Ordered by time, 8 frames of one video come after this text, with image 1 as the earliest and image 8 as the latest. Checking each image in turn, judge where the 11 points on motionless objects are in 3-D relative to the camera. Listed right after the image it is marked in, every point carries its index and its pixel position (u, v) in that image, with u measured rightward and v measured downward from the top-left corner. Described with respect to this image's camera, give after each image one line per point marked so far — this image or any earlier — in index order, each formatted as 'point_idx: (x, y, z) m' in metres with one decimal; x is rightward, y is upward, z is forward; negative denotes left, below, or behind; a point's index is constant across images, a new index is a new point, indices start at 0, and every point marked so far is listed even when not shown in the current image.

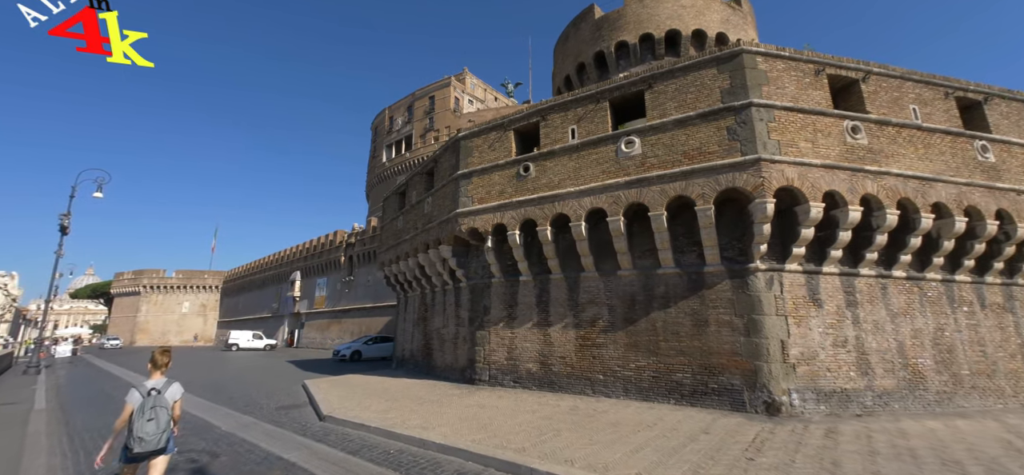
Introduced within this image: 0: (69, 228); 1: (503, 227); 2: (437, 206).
0: (-20.5, +0.3, +19.7) m
1: (-0.3, +0.3, +10.8) m
2: (-2.3, +1.0, +12.9) m
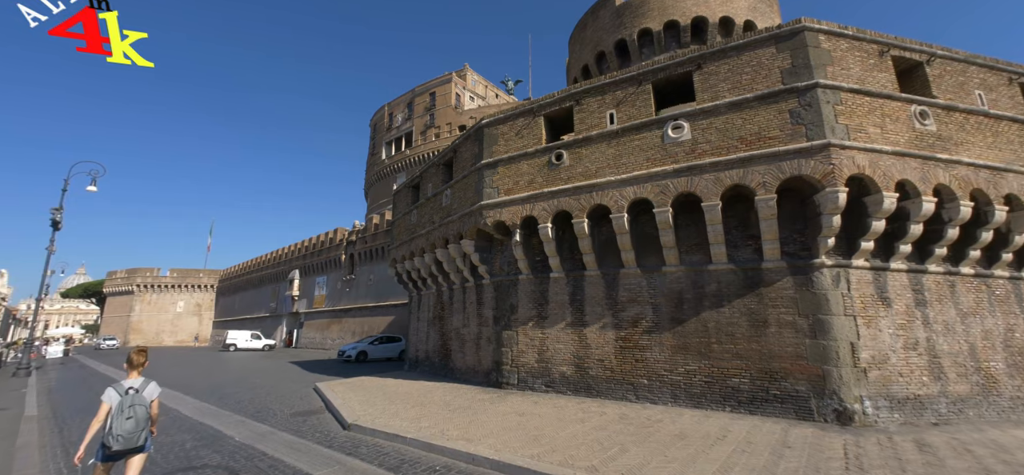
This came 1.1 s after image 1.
0: (-19.9, +0.5, +18.7) m
1: (+0.4, +0.4, +10.0) m
2: (-1.6, +1.1, +12.2) m
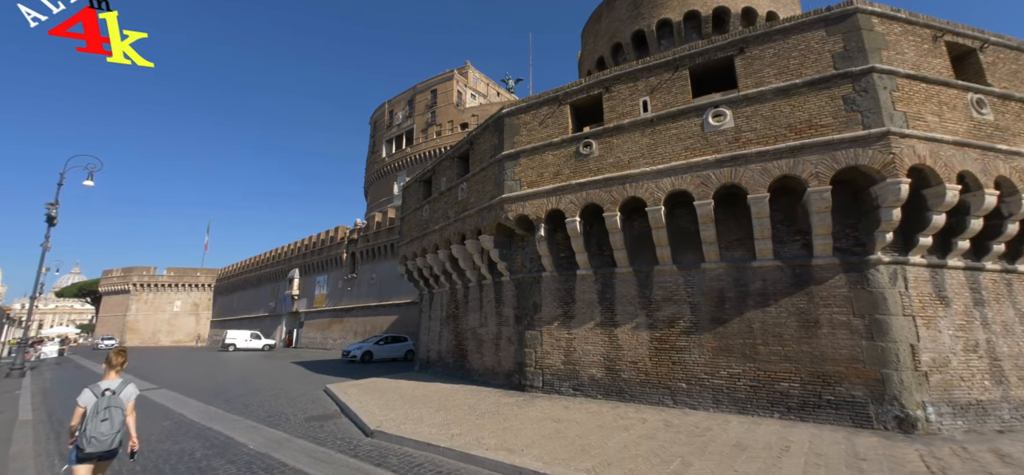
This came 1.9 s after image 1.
0: (-19.4, +0.7, +18.1) m
1: (+1.0, +0.6, +9.5) m
2: (-1.1, +1.3, +11.7) m
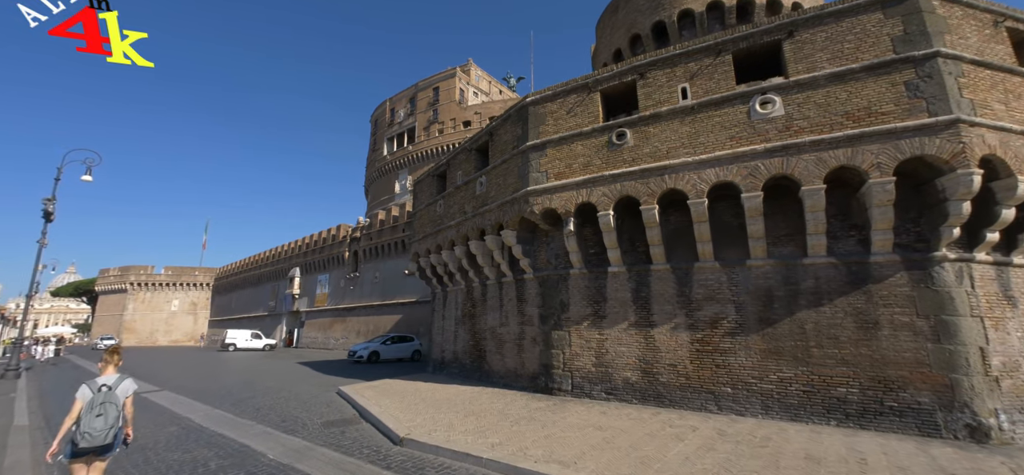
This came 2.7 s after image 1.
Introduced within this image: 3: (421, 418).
0: (-18.8, +0.9, +17.5) m
1: (+1.6, +0.7, +9.0) m
2: (-0.5, +1.4, +11.1) m
3: (-1.6, -3.1, +7.3) m
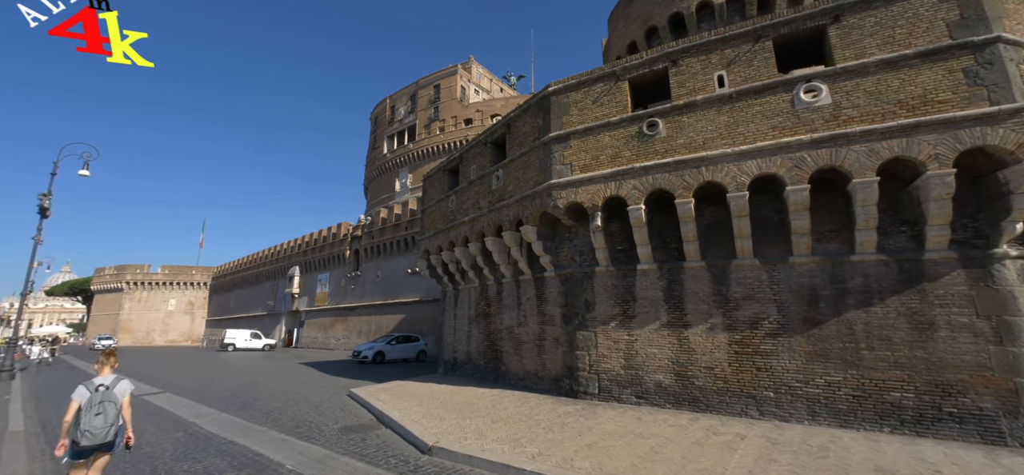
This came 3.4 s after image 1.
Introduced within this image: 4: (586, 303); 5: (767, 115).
0: (-18.4, +1.1, +16.9) m
1: (+2.1, +0.7, +8.6) m
2: (0.0, +1.5, +10.7) m
3: (-1.1, -3.0, +6.9) m
4: (+1.6, -1.4, +9.1) m
5: (+4.4, +2.1, +7.4) m
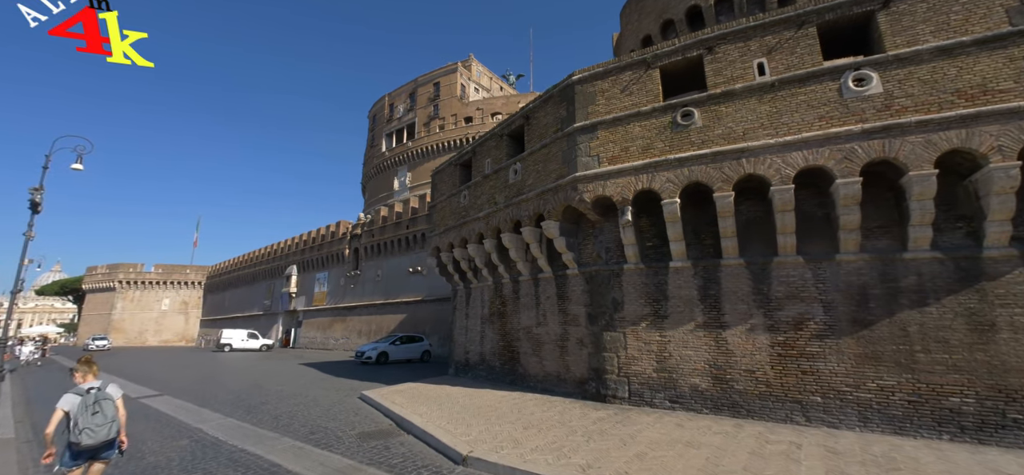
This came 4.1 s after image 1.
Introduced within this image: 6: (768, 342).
0: (-18.0, +1.2, +16.3) m
1: (+2.6, +0.8, +8.2) m
2: (+0.5, +1.5, +10.3) m
3: (-0.5, -2.9, +6.4) m
4: (+2.1, -1.3, +8.7) m
5: (+4.9, +2.2, +7.0) m
6: (+4.3, -1.8, +7.1) m
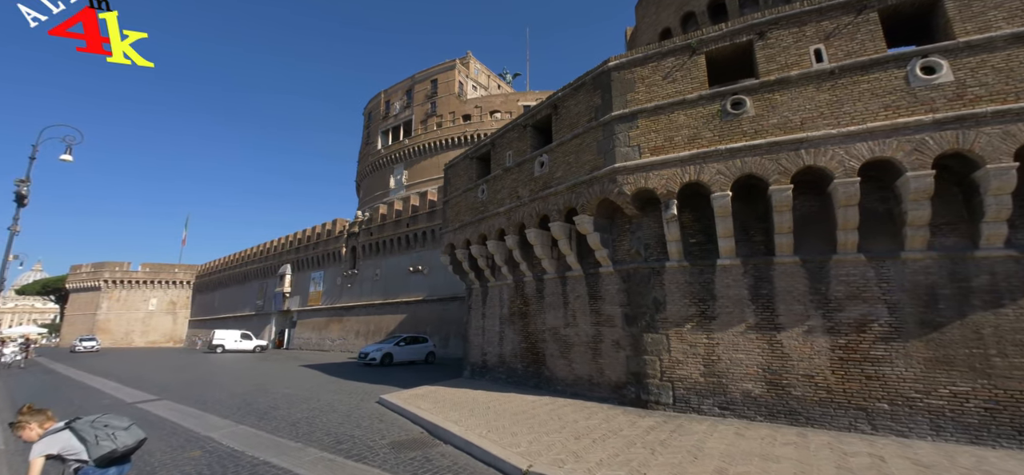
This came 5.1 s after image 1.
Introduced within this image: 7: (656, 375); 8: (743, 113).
0: (-17.5, +1.4, +15.4) m
1: (+3.3, +0.9, +7.8) m
2: (+1.2, +1.6, +9.8) m
3: (+0.2, -2.8, +5.9) m
4: (+2.7, -1.3, +8.3) m
5: (+5.7, +2.2, +6.7) m
6: (+5.0, -1.7, +6.7) m
7: (+2.7, -2.6, +7.9) m
8: (+4.0, +2.1, +7.4) m
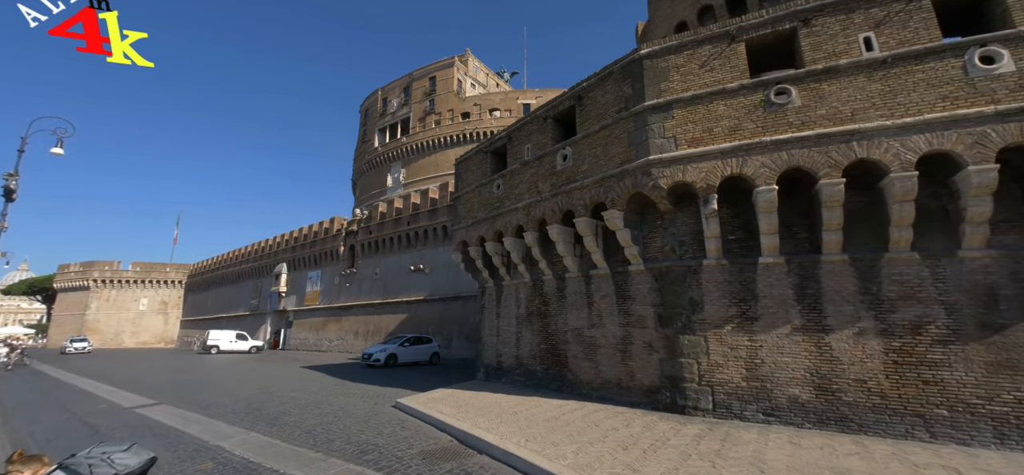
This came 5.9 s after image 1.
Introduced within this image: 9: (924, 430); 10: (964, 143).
0: (-17.0, +1.5, +14.7) m
1: (+3.8, +0.9, +7.4) m
2: (+1.7, +1.7, +9.4) m
3: (+0.7, -2.8, +5.5) m
4: (+3.3, -1.2, +7.9) m
5: (+6.2, +2.3, +6.3) m
6: (+5.5, -1.7, +6.4) m
7: (+3.2, -2.5, +7.6) m
8: (+4.6, +2.2, +7.1) m
9: (+5.8, -2.7, +6.0) m
10: (+6.3, +1.3, +6.0) m
